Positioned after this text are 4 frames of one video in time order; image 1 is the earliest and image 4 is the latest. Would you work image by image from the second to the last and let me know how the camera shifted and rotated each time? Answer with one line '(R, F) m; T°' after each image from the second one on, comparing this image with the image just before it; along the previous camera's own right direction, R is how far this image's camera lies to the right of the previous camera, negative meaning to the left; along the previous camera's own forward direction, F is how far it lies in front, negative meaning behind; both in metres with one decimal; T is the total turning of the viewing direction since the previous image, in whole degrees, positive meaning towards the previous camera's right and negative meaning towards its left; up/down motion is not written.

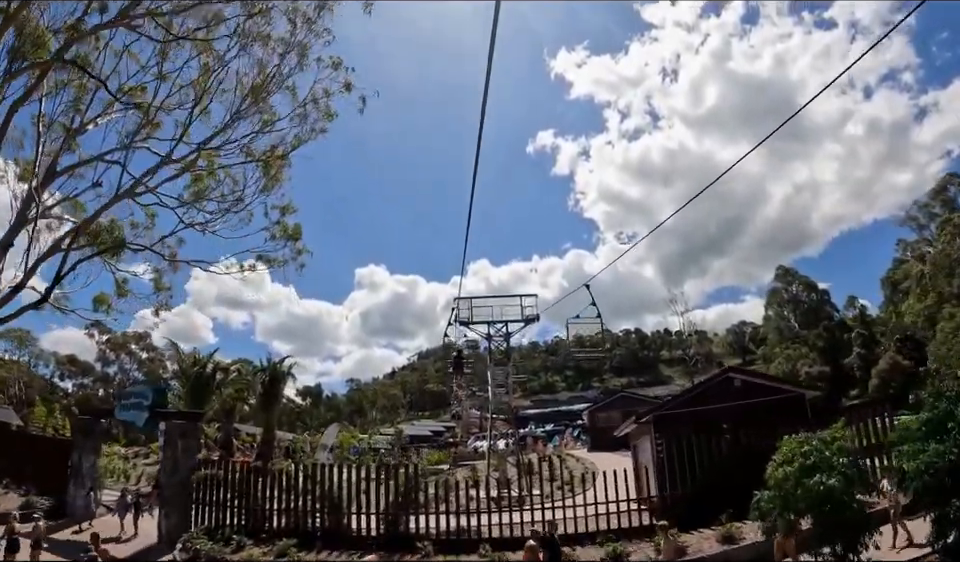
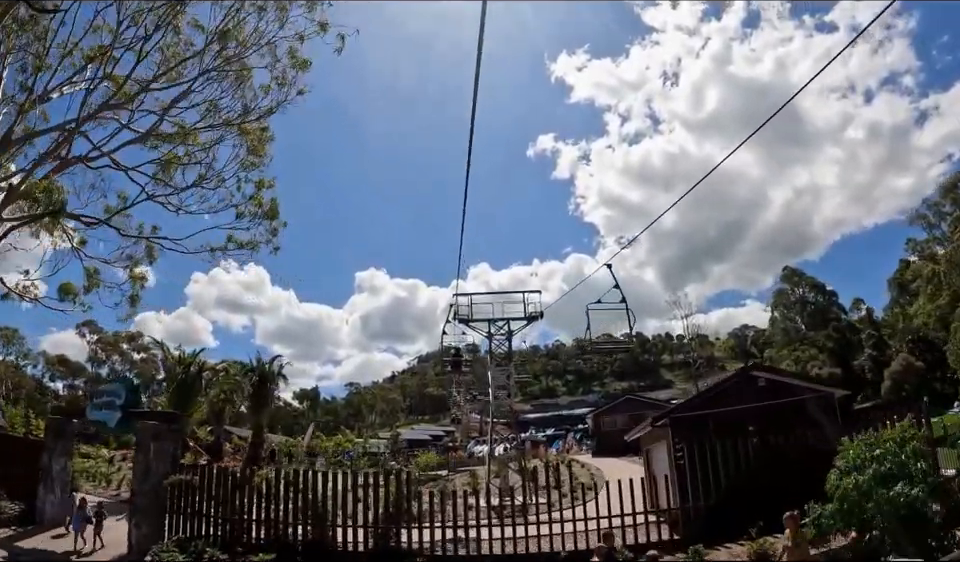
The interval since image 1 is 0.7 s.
(0.0, +1.3) m; 0°
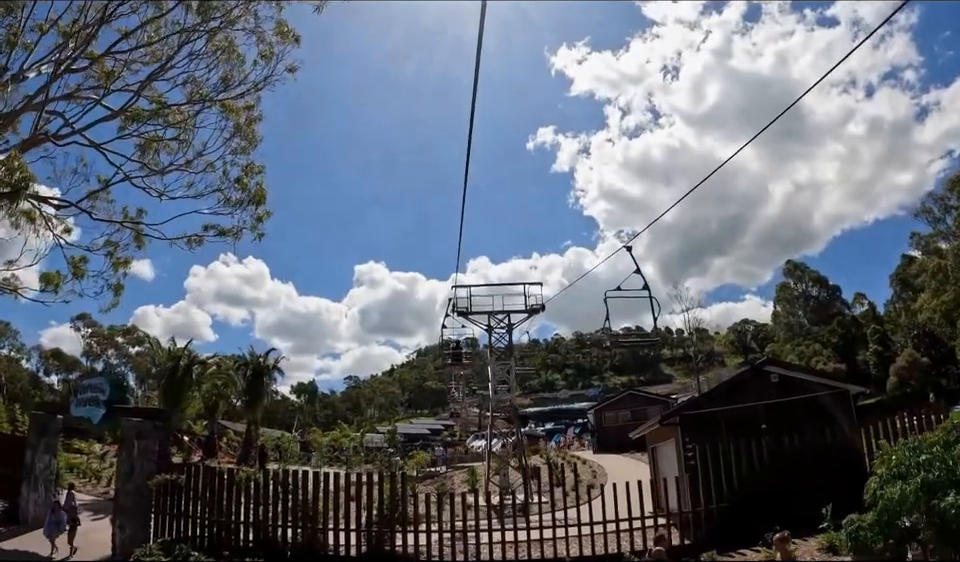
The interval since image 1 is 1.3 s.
(0.0, +0.6) m; 0°
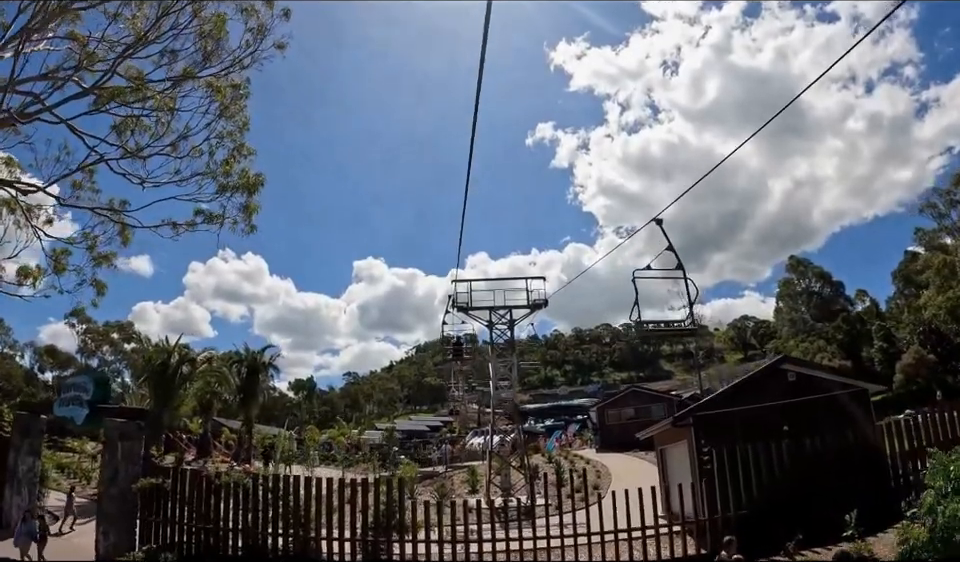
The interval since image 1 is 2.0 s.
(-0.1, +0.7) m; 0°
